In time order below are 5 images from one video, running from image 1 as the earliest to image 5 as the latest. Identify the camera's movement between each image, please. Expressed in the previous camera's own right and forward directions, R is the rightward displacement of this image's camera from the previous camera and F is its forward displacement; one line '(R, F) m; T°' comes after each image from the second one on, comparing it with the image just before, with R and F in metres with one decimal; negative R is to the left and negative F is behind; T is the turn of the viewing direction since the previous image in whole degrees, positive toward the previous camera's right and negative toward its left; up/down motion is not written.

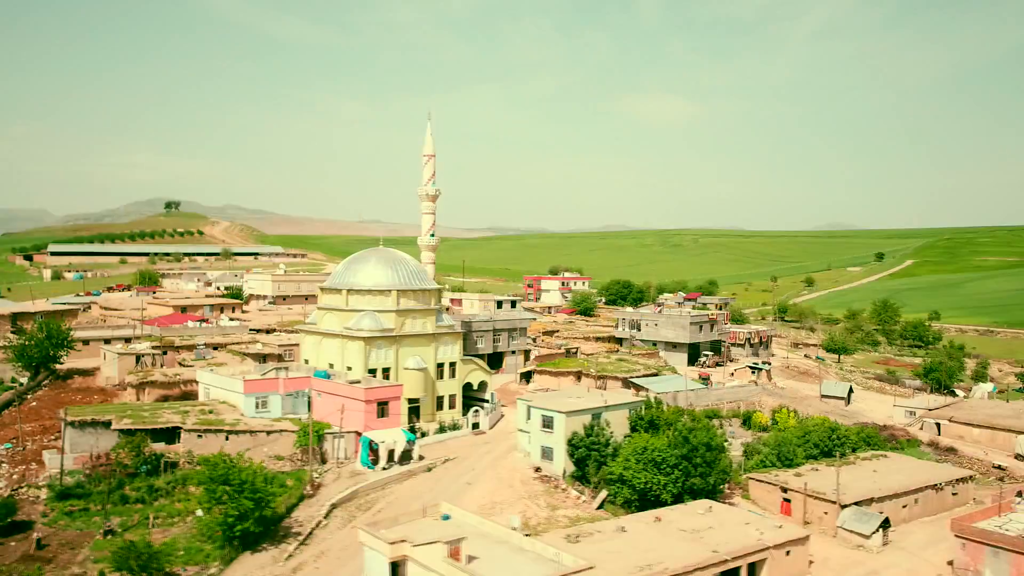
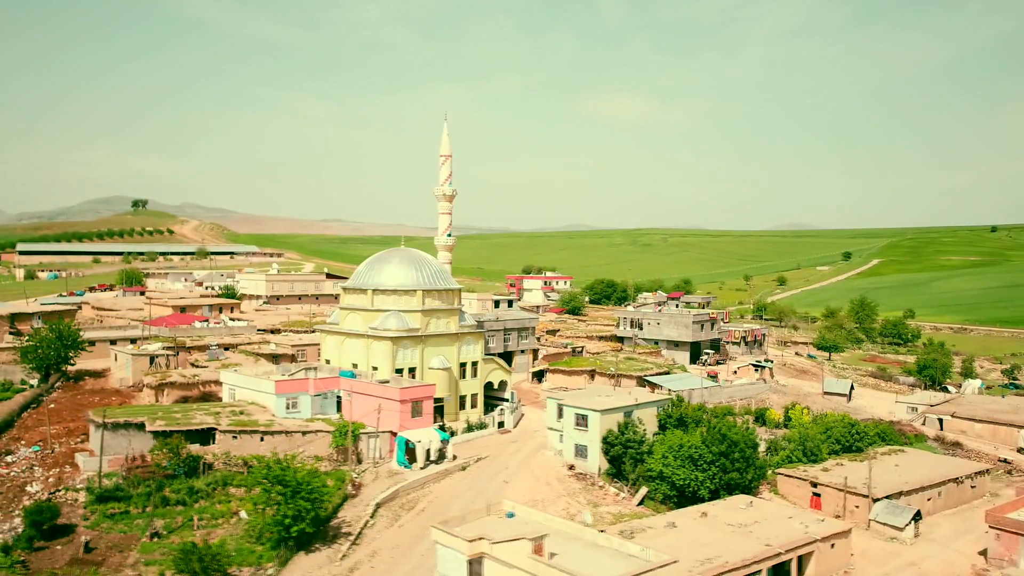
(-2.4, -0.2) m; +2°
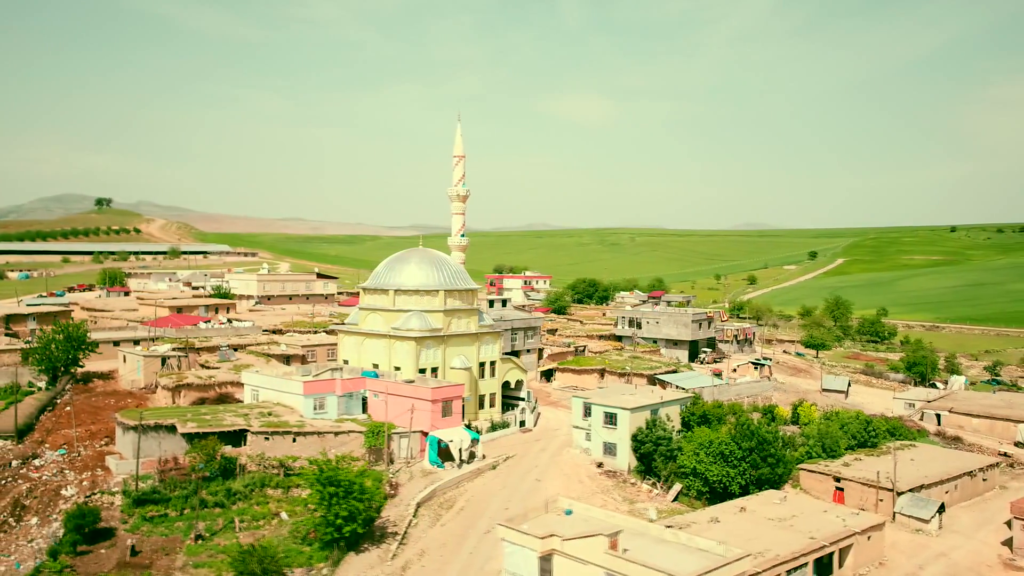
(-2.4, -0.2) m; +2°
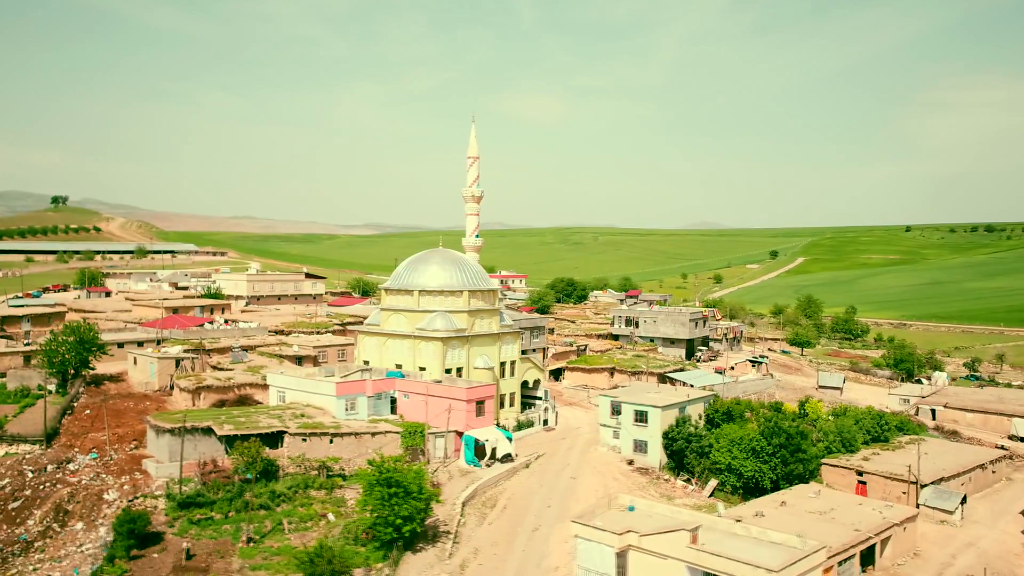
(-2.7, -0.3) m; +3°
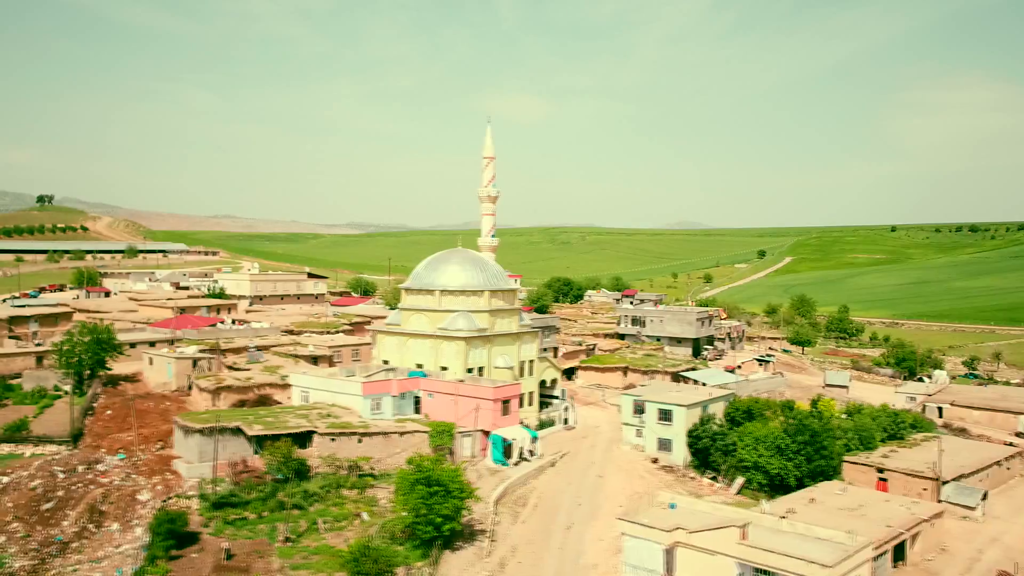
(-1.5, -0.1) m; +1°
